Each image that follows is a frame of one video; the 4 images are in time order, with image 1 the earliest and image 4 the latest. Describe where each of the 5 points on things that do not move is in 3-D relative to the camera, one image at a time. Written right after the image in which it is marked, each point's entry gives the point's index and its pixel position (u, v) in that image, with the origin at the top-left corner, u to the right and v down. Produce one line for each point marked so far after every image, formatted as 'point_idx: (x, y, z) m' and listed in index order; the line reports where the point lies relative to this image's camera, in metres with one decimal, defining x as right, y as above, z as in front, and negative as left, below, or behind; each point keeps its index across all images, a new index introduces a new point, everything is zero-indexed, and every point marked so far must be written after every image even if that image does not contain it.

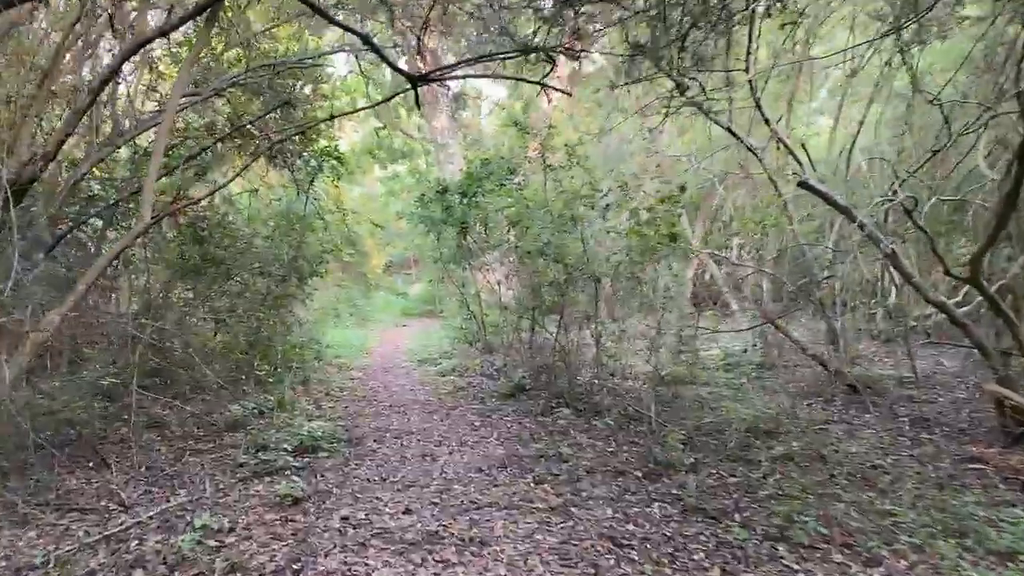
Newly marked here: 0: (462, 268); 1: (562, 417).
0: (-0.8, +0.3, +10.4) m
1: (+0.5, -1.2, +6.8) m
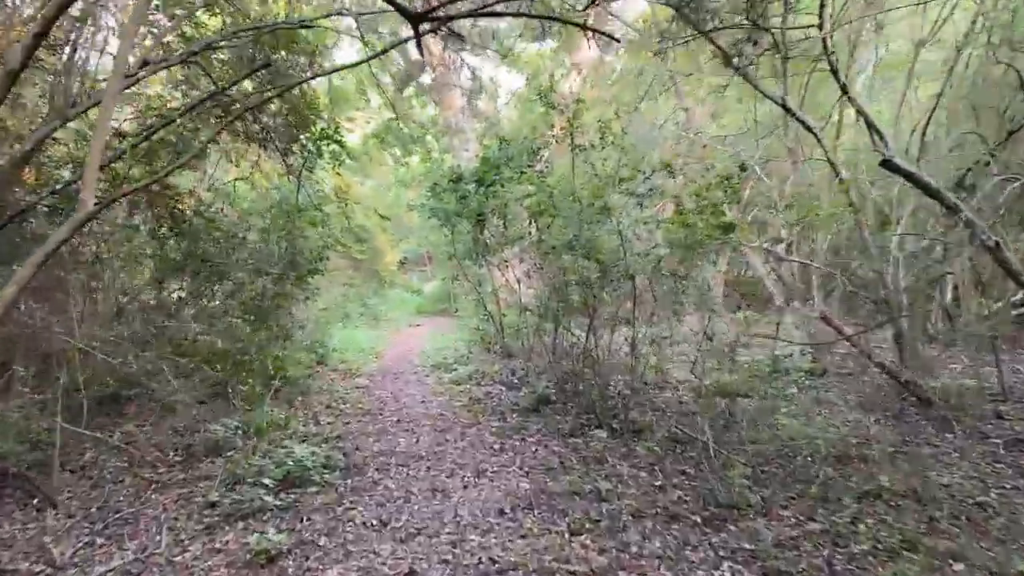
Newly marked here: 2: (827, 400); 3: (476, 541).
0: (-0.5, +0.3, +9.5) m
1: (+0.7, -1.2, +5.8) m
2: (+3.4, -1.2, +7.6) m
3: (-0.2, -1.4, +3.9) m
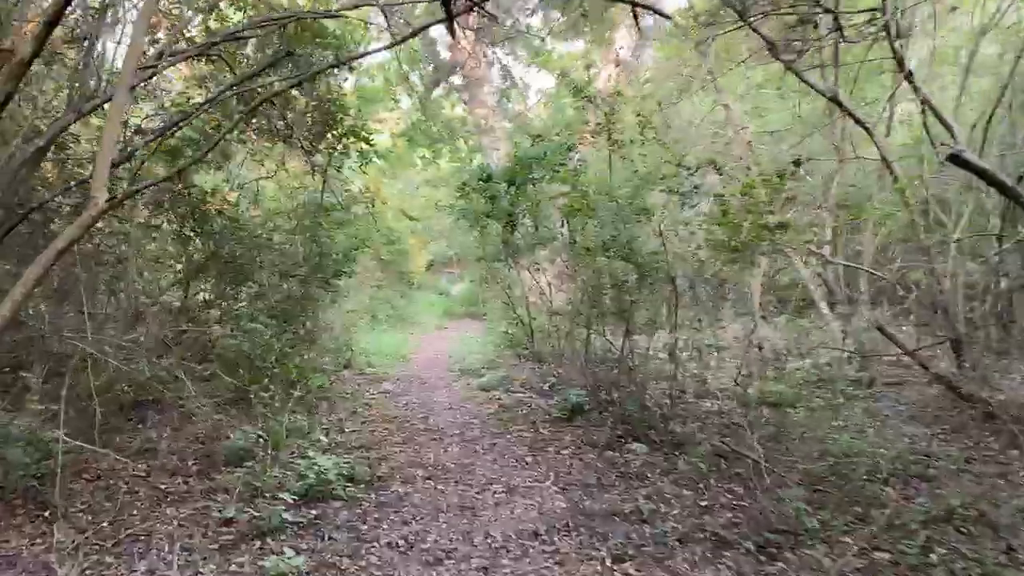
0: (-0.1, +0.3, +9.2) m
1: (+0.9, -1.3, +5.5) m
2: (+3.7, -1.2, +7.1) m
3: (0.0, -1.4, +3.6) m
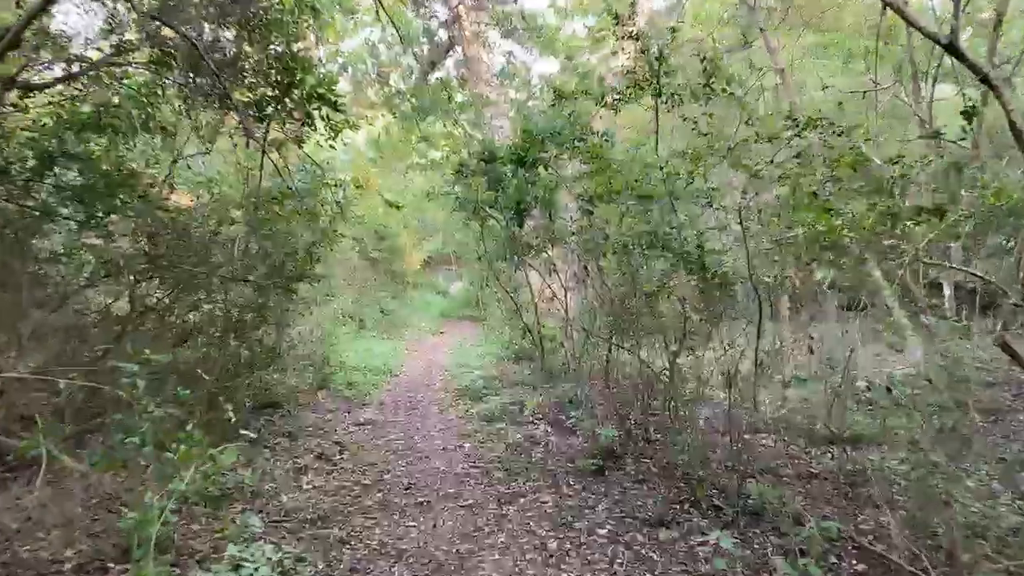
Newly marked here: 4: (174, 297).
0: (0.0, +0.2, +7.6) m
1: (+1.0, -1.3, +3.8) m
2: (+3.8, -1.3, +5.5) m
3: (+0.1, -1.5, +2.0) m
4: (-2.7, -0.1, +5.6) m
